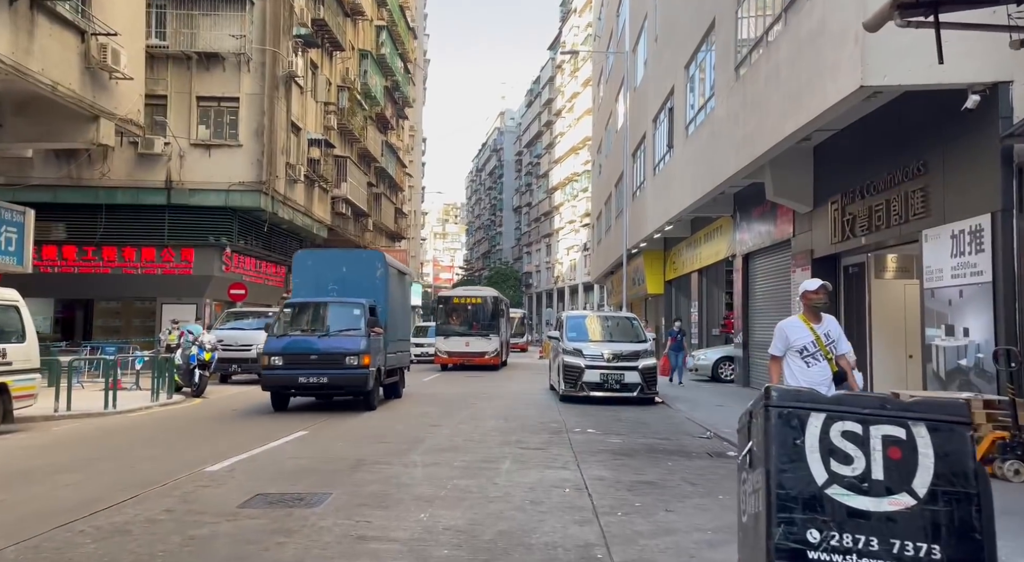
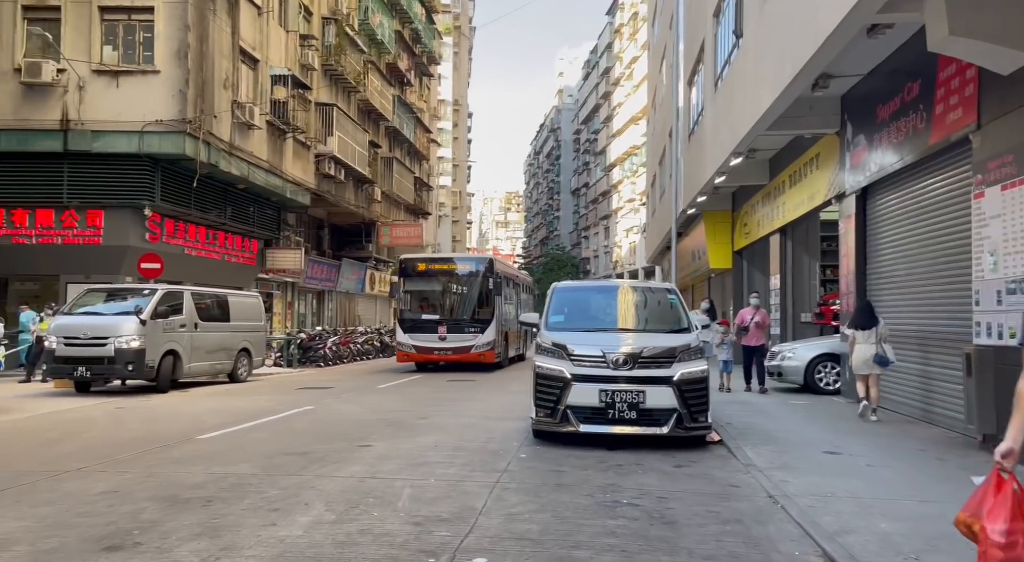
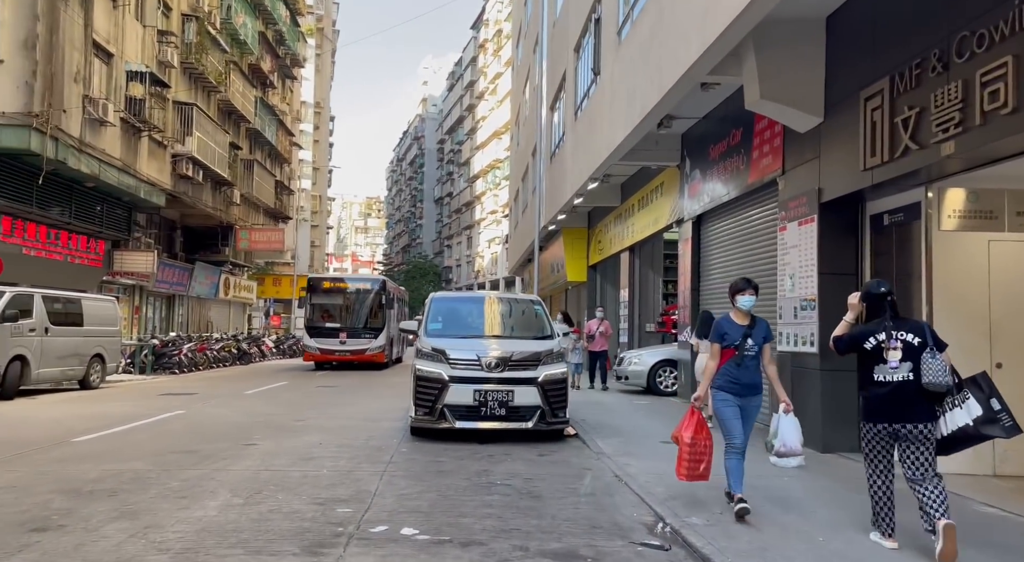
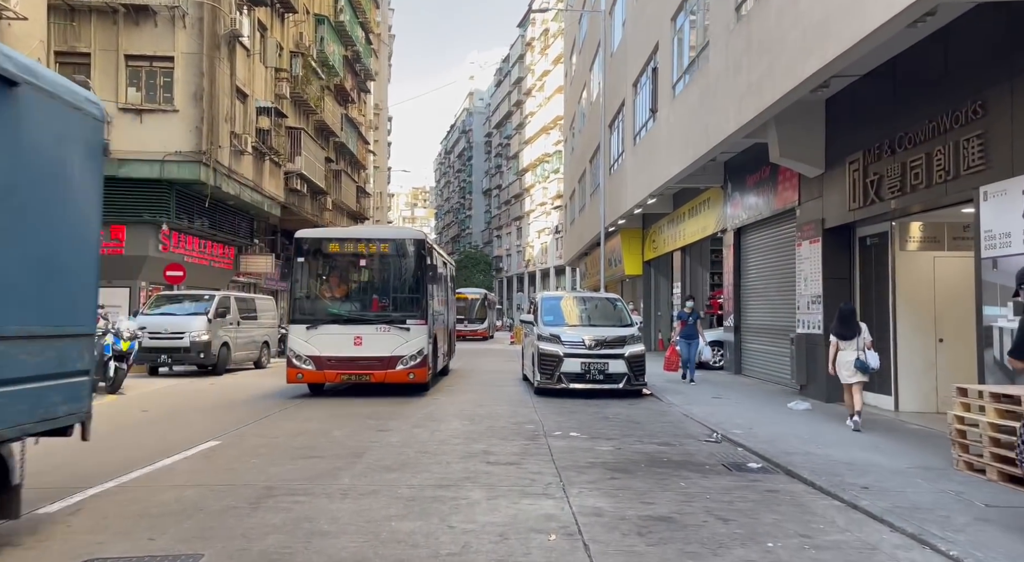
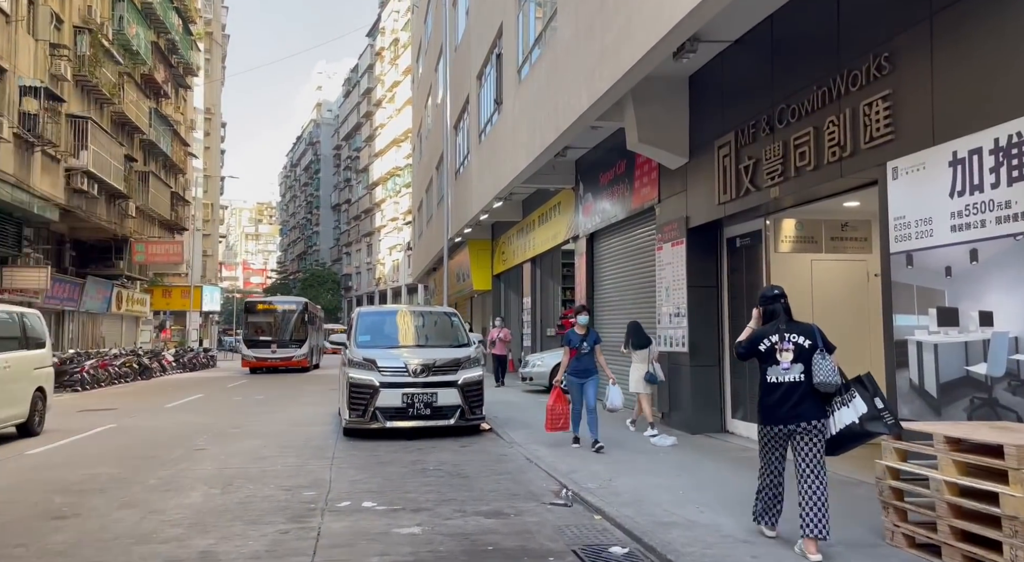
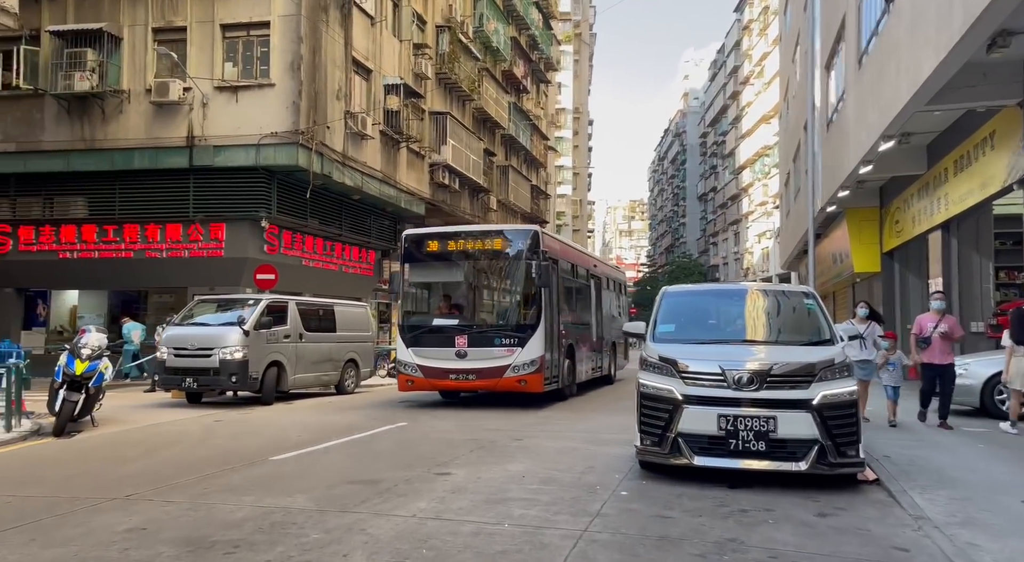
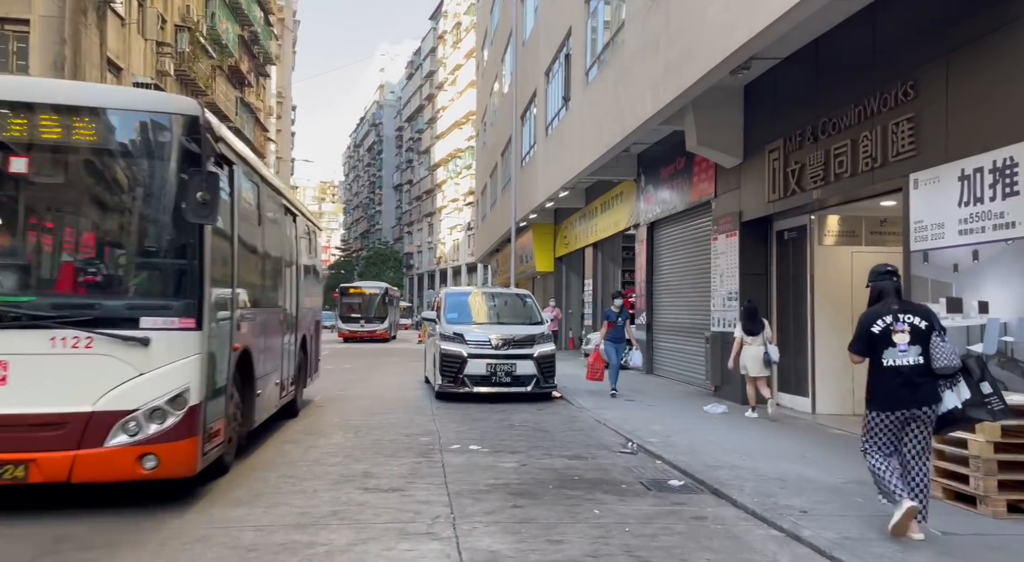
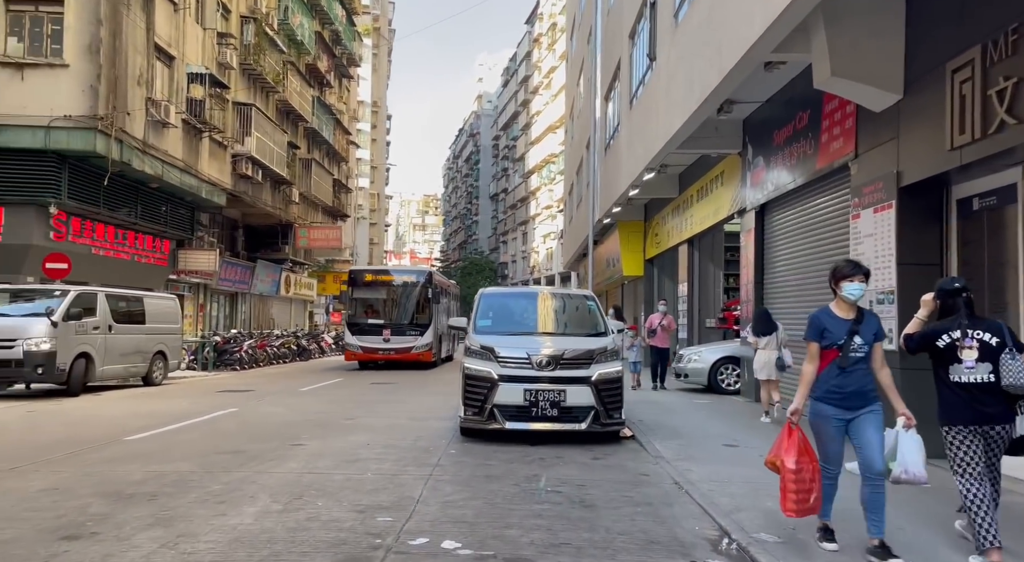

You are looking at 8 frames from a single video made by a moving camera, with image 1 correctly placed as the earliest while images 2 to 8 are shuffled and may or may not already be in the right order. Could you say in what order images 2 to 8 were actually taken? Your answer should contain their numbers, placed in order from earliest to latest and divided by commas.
4, 7, 5, 3, 8, 2, 6
